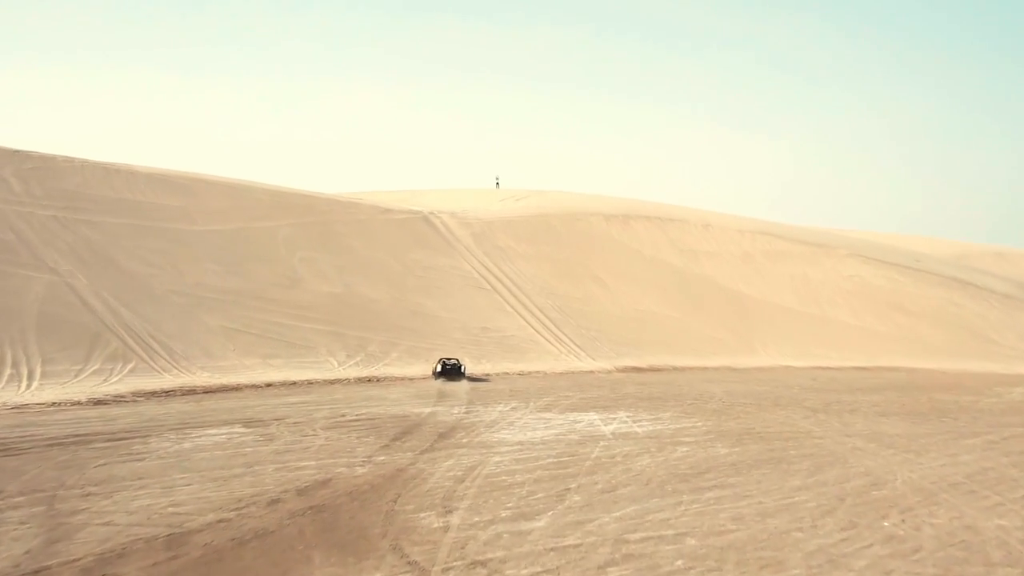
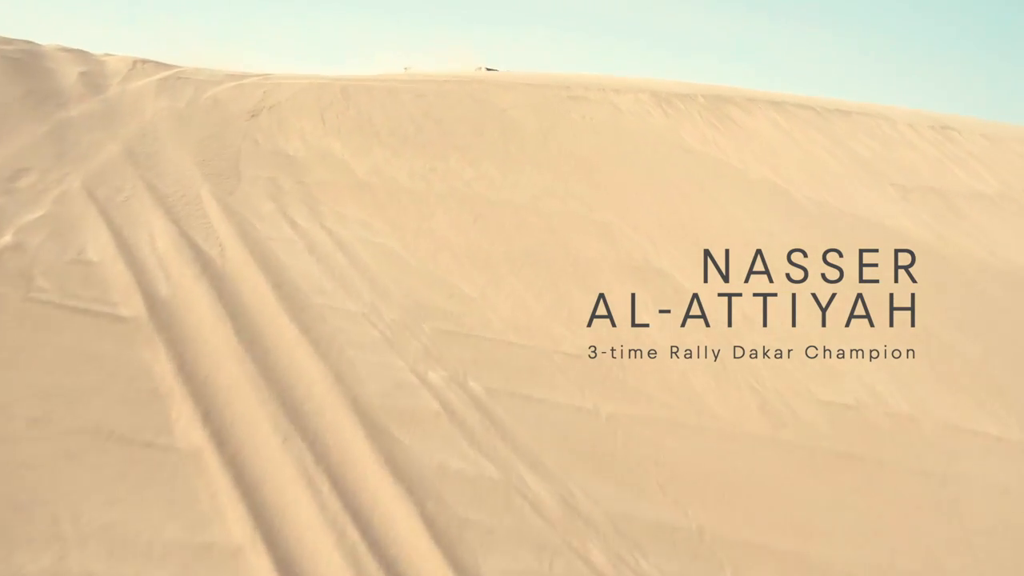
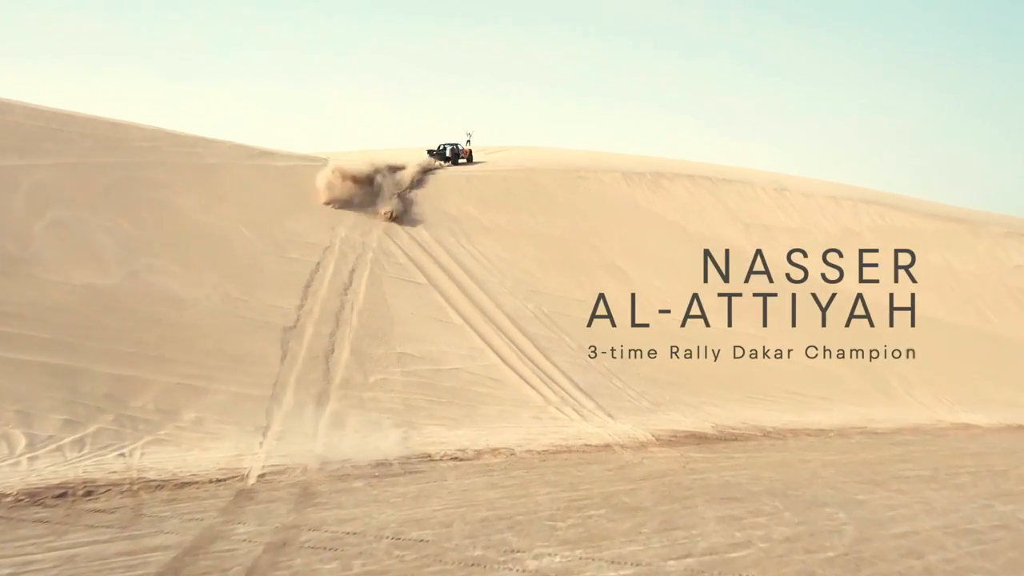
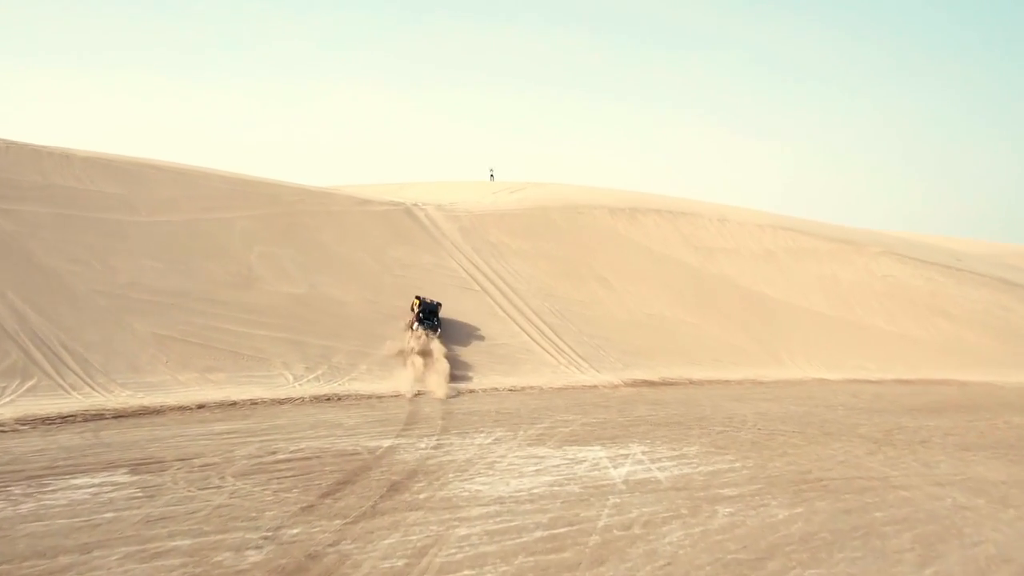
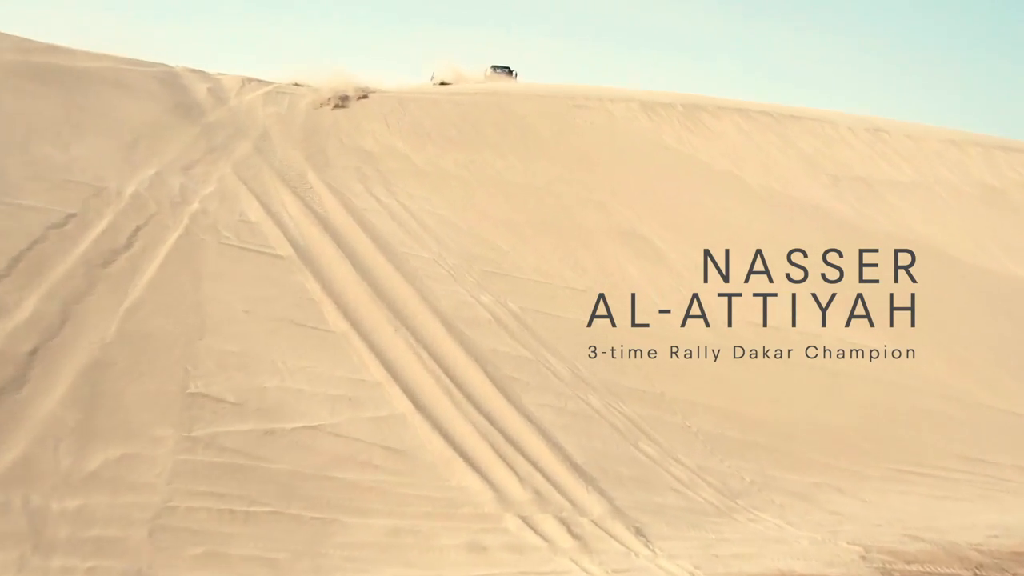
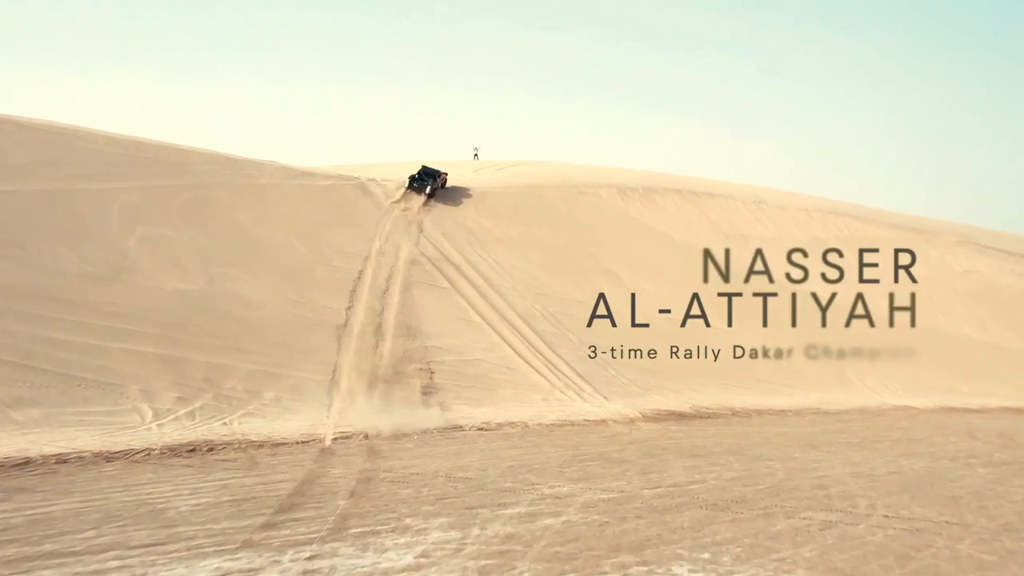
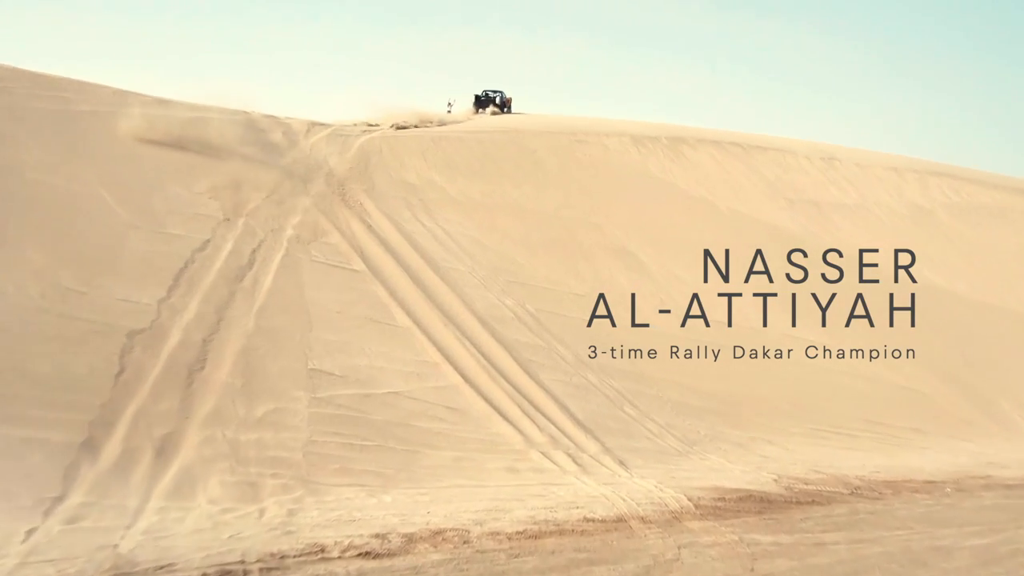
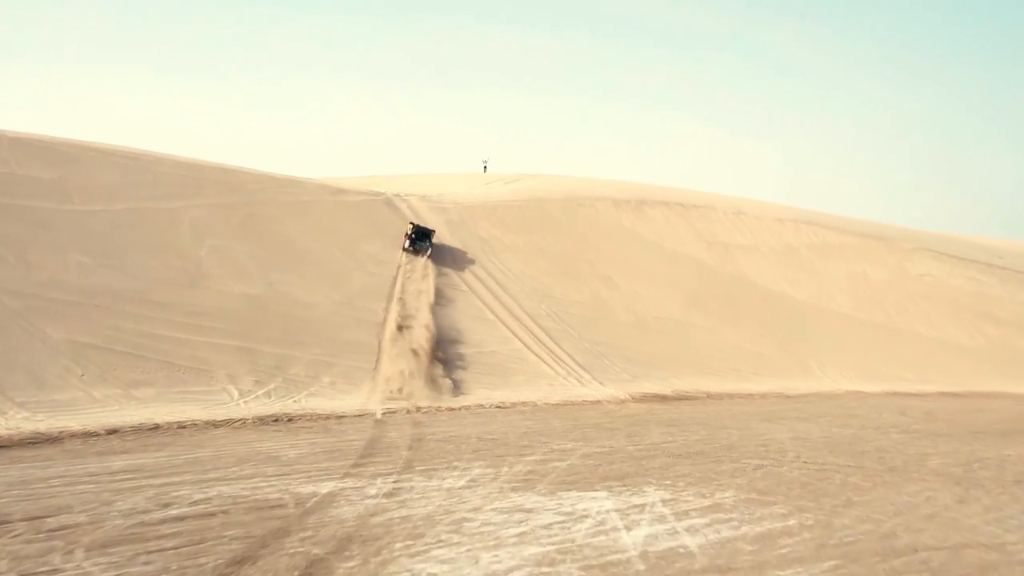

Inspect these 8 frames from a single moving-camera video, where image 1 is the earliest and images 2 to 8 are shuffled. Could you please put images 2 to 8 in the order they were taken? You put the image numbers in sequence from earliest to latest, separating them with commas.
4, 8, 6, 3, 7, 5, 2
